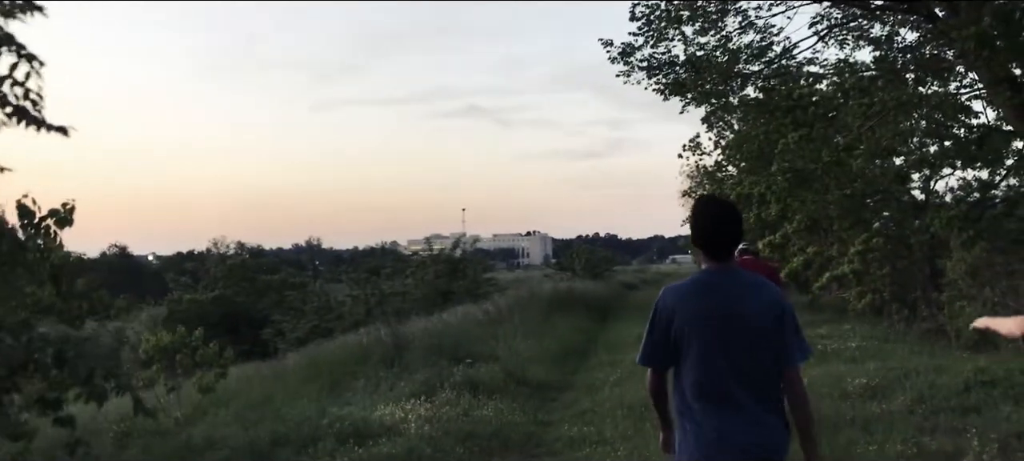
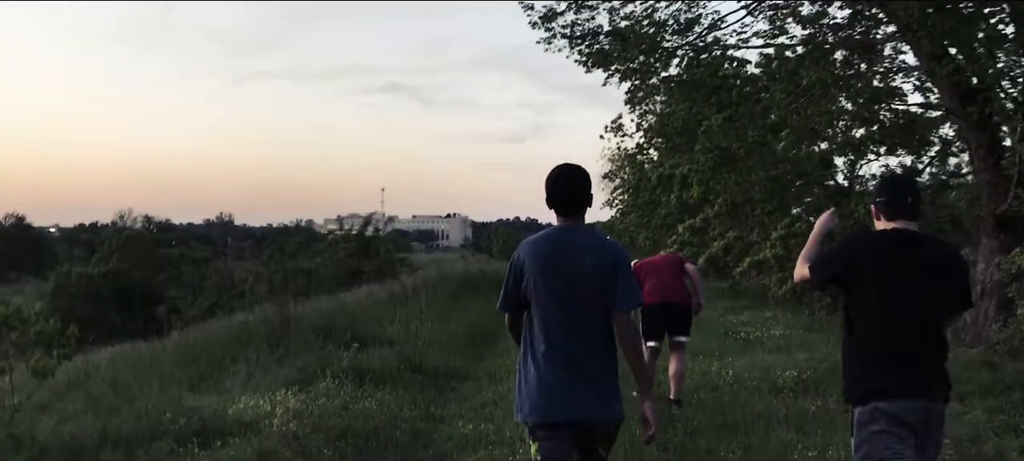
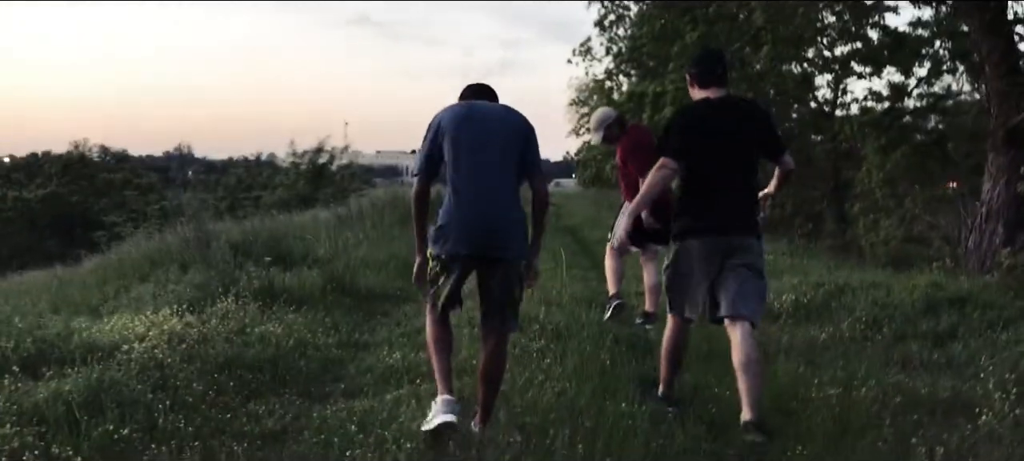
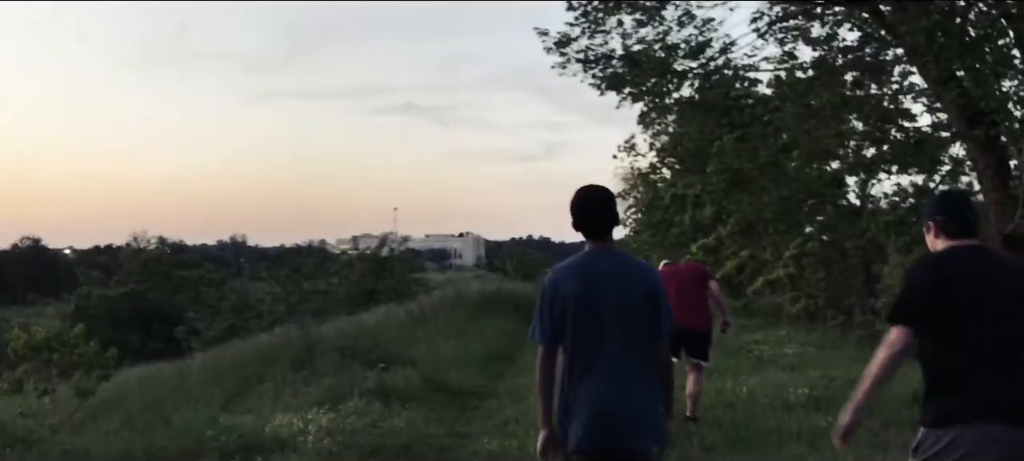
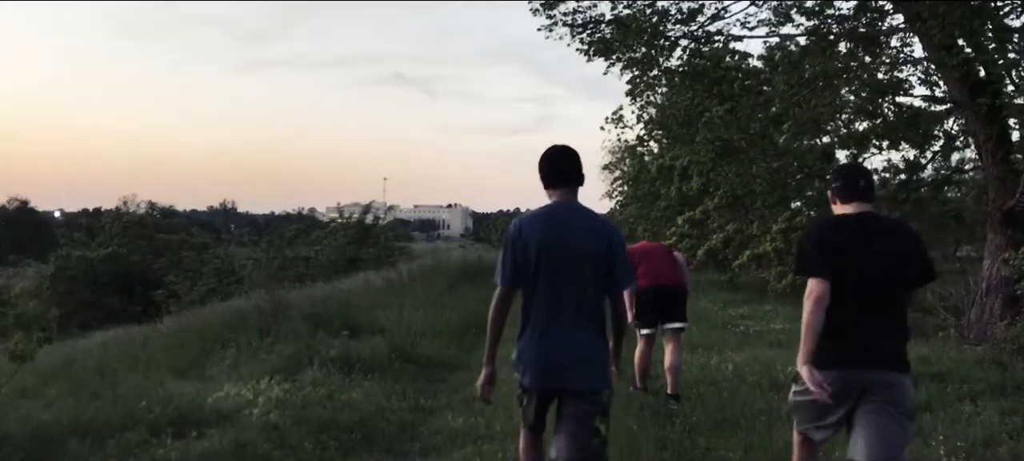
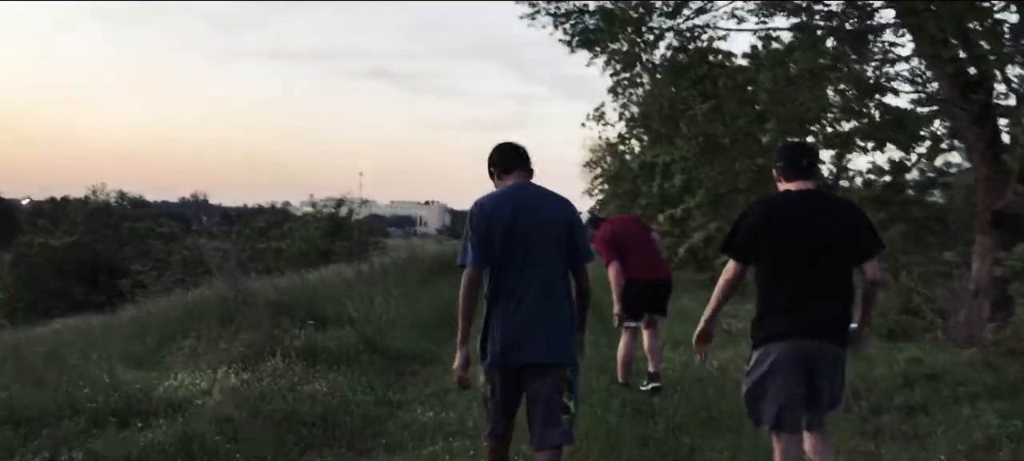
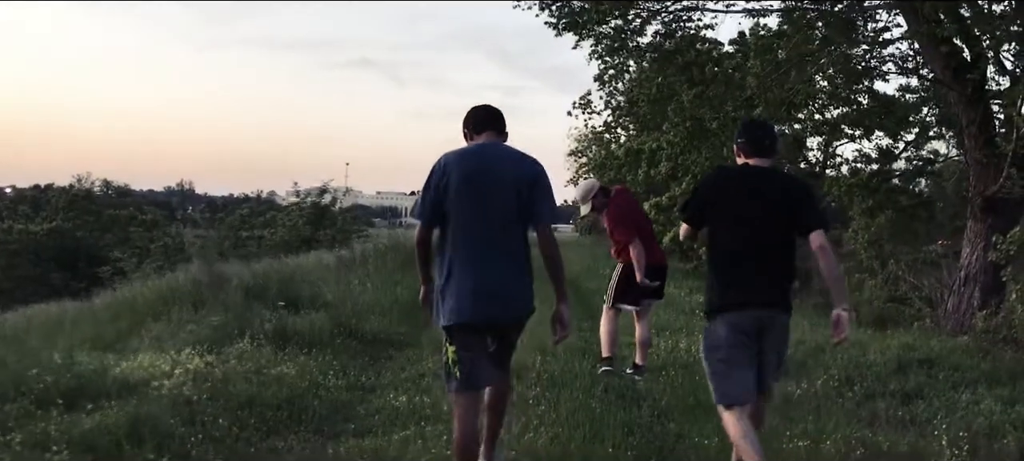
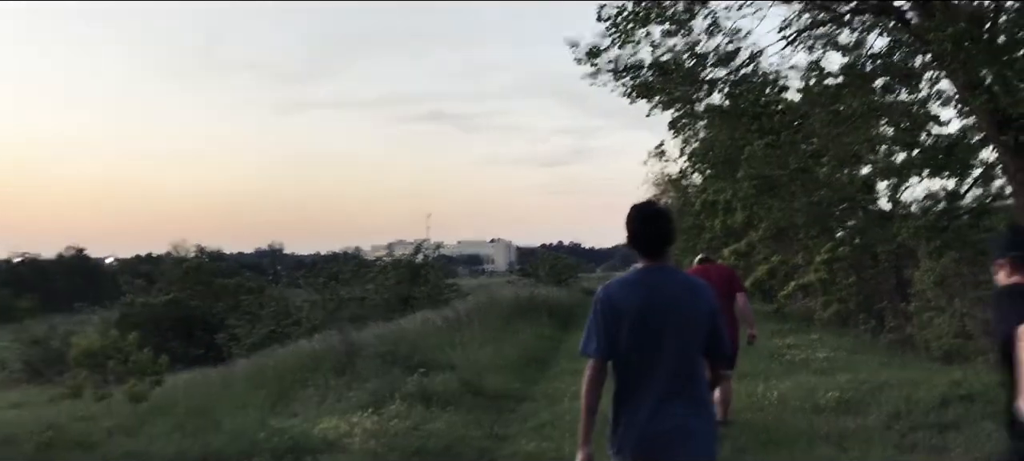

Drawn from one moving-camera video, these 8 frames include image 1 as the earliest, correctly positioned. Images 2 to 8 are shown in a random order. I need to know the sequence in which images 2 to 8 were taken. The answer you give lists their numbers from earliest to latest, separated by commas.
8, 4, 2, 5, 6, 7, 3
